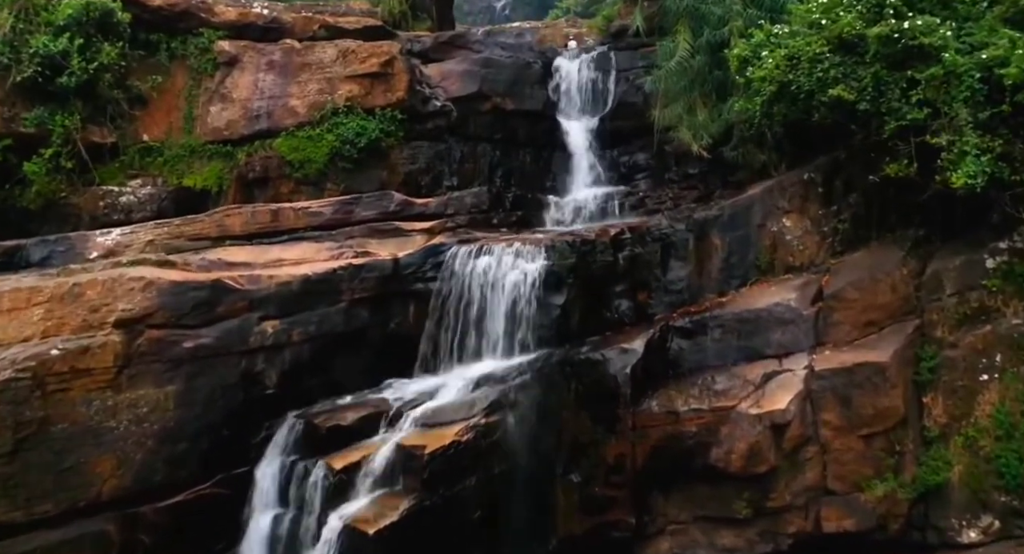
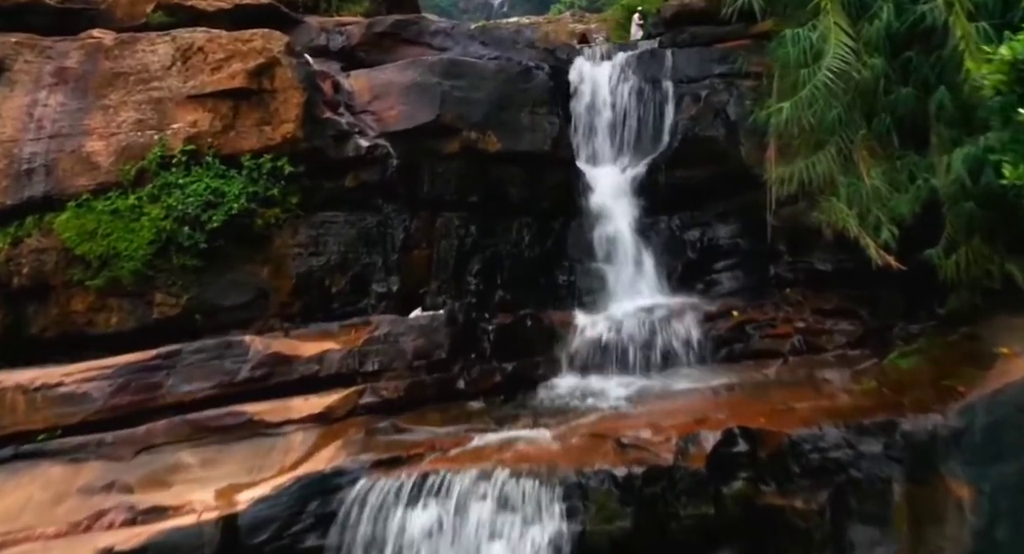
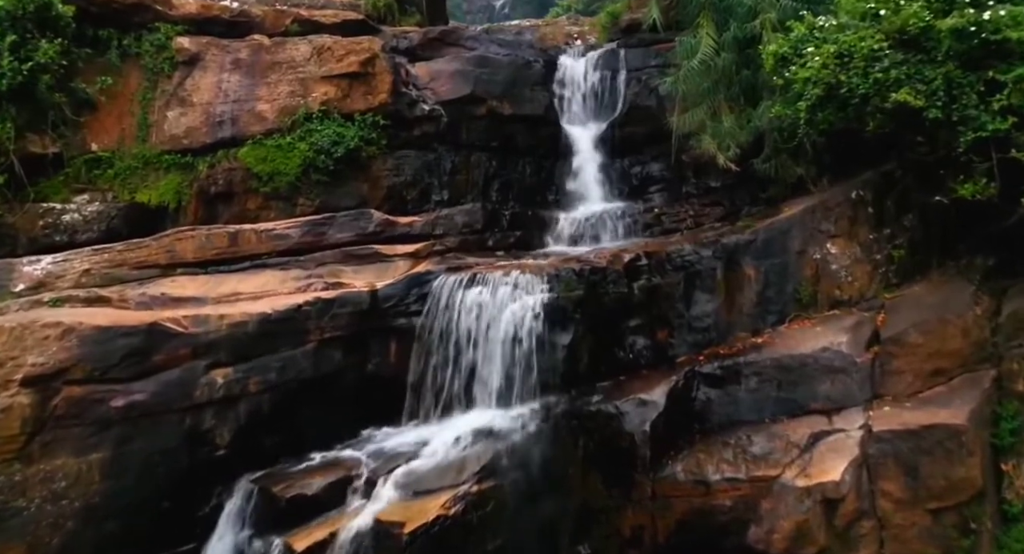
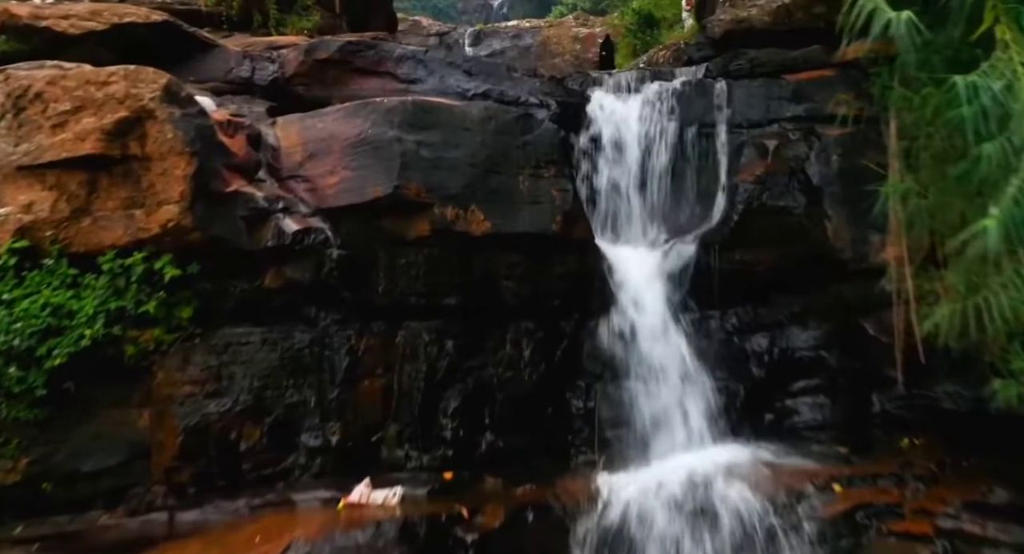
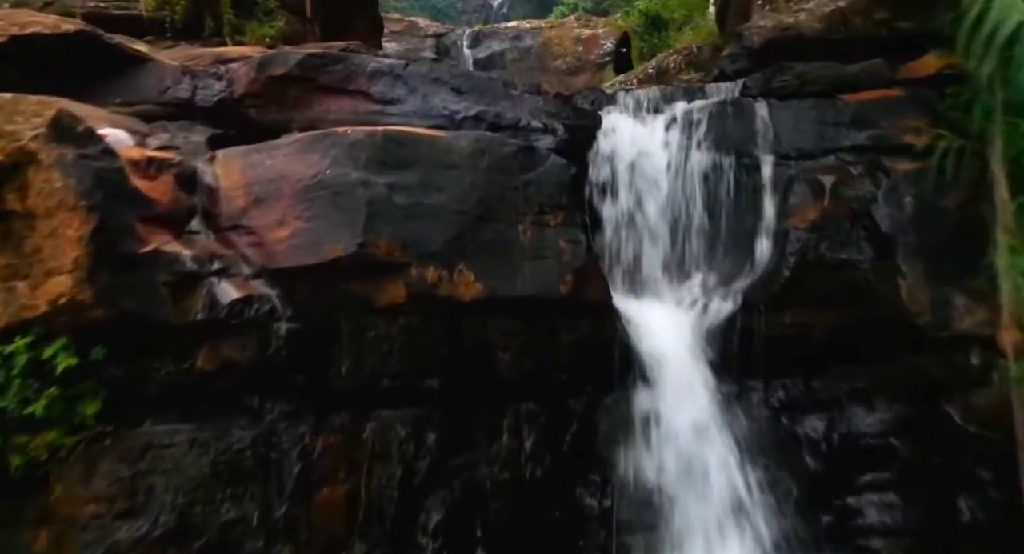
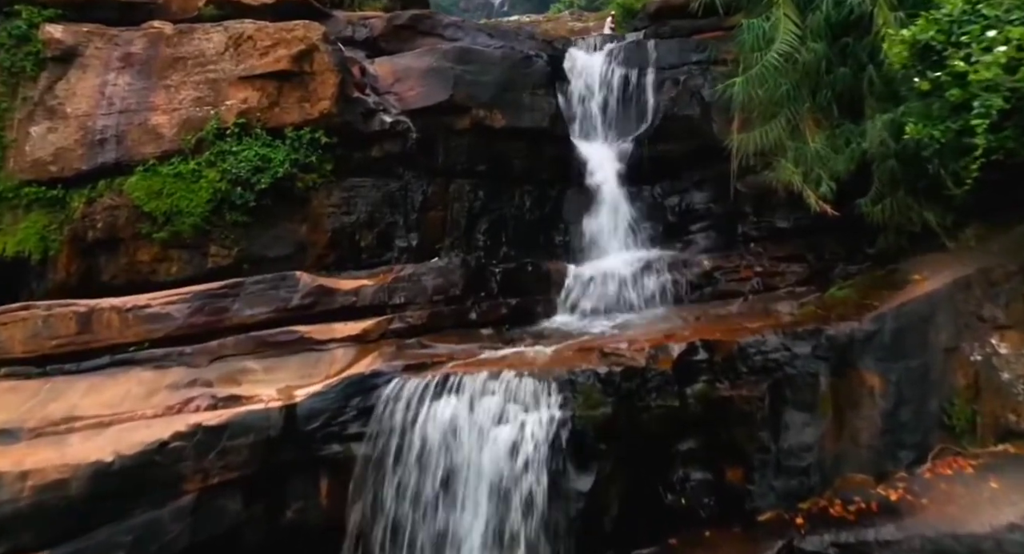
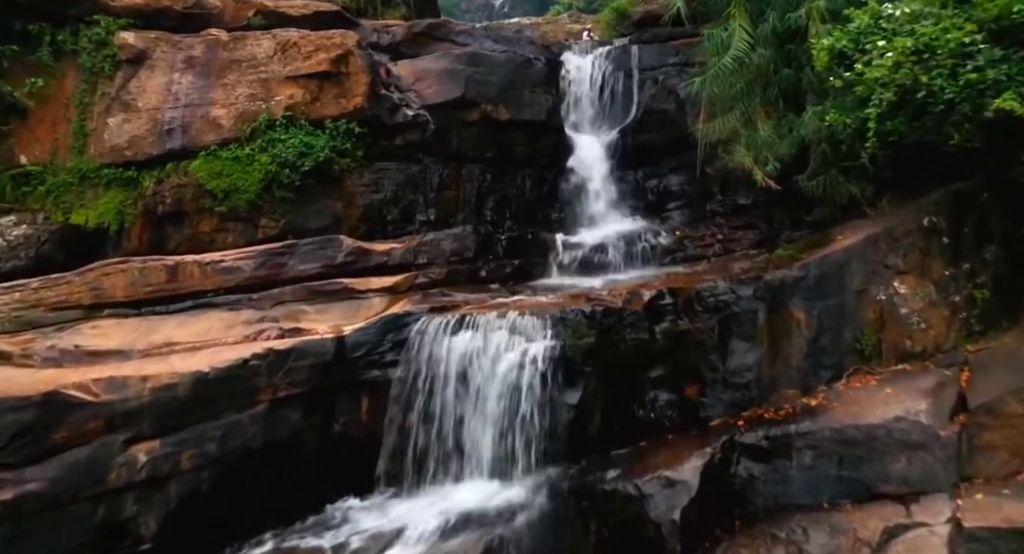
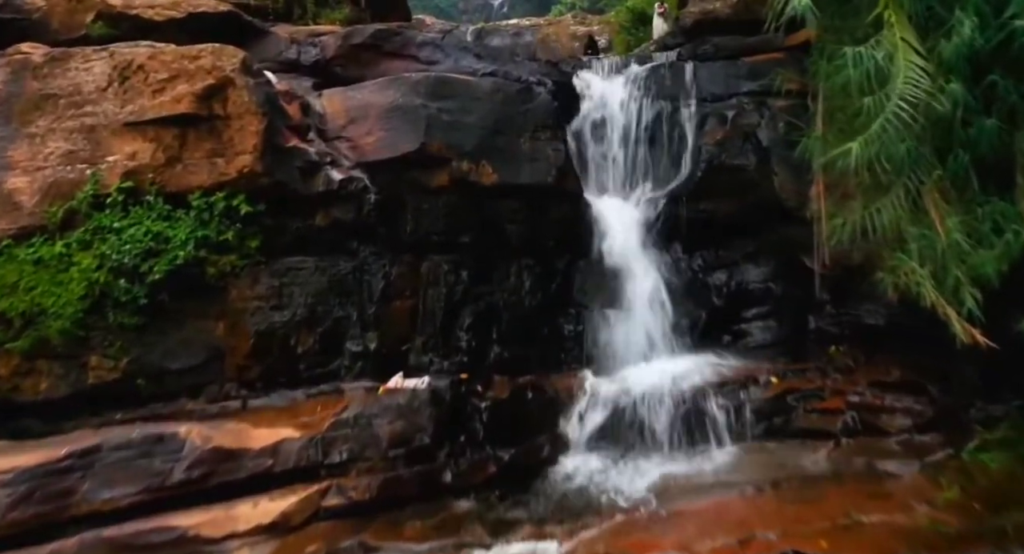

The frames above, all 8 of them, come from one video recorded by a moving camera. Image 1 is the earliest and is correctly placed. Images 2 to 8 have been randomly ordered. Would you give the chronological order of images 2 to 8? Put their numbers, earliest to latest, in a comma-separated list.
3, 7, 6, 2, 8, 4, 5
